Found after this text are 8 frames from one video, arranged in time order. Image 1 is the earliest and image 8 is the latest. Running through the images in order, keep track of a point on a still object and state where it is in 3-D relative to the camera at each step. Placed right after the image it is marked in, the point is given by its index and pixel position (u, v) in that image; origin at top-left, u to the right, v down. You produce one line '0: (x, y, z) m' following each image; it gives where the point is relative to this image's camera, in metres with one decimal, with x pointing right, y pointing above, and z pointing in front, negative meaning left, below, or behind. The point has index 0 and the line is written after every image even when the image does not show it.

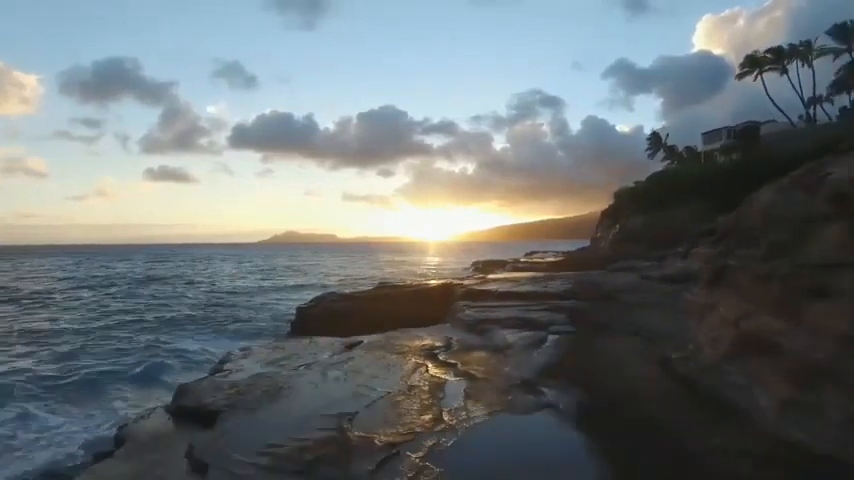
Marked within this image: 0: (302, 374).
0: (-3.1, -3.4, +13.4) m
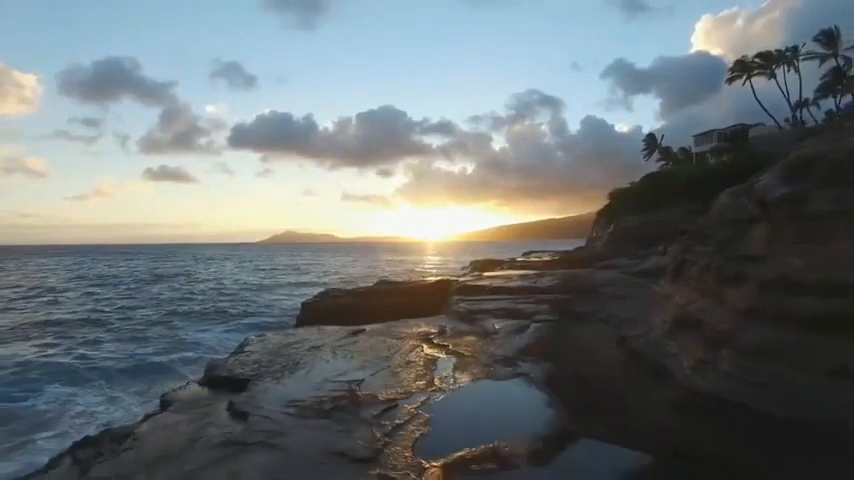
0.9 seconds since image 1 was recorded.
0: (-3.3, -3.3, +15.5) m
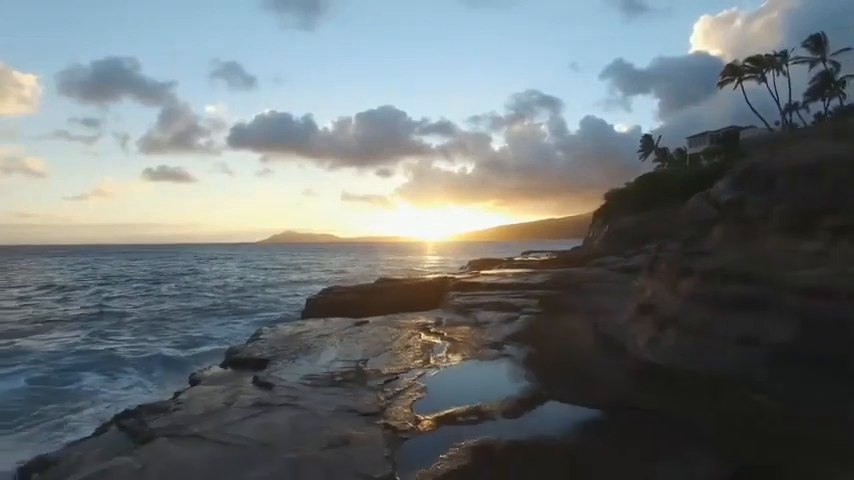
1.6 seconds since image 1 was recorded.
0: (-3.4, -3.2, +17.3) m
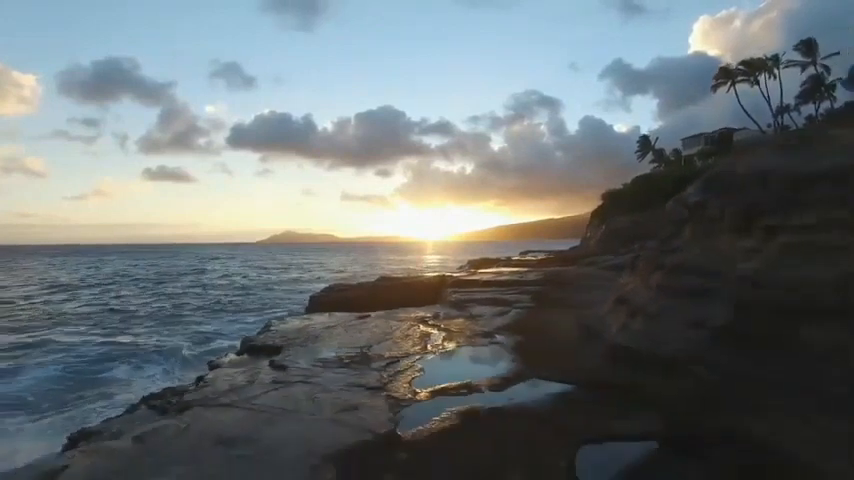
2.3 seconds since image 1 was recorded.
0: (-3.4, -3.2, +18.8) m
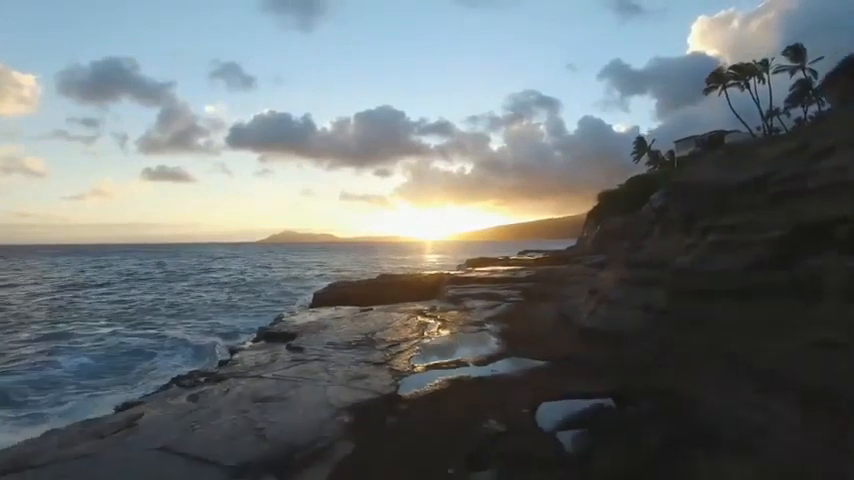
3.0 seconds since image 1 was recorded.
0: (-3.6, -3.2, +20.8) m
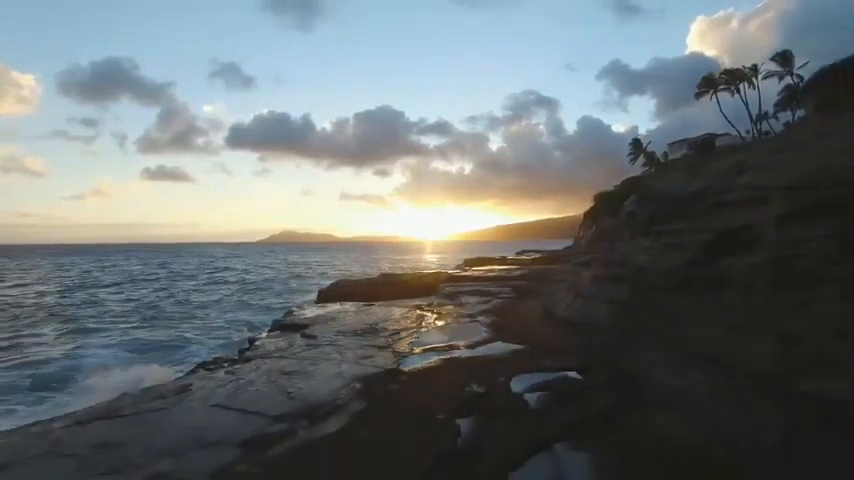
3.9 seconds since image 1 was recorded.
0: (-3.7, -3.2, +23.0) m
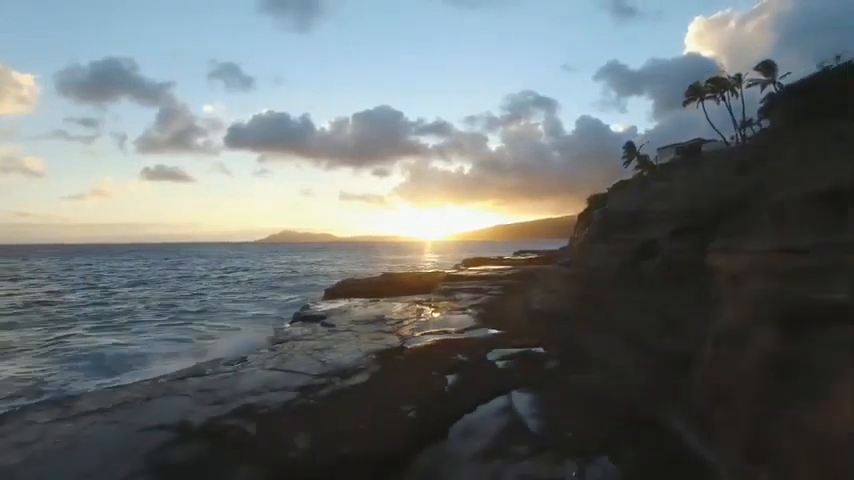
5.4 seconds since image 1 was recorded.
0: (-3.7, -3.4, +26.6) m
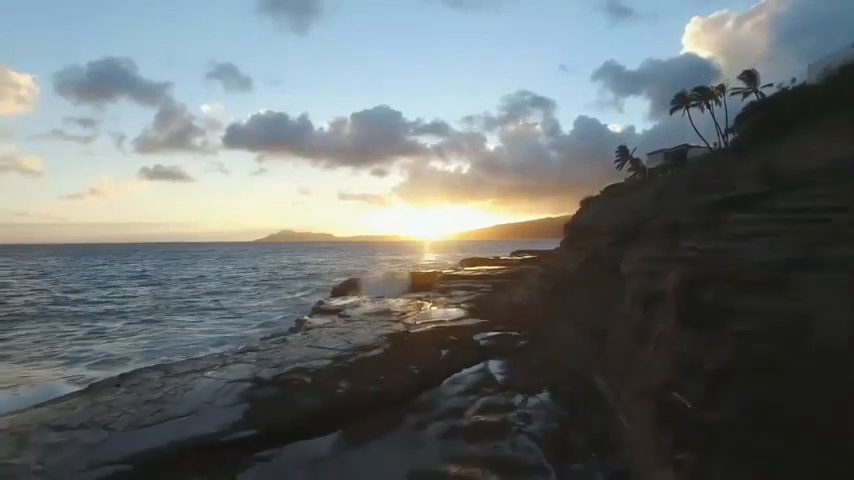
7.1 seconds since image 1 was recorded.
0: (-3.8, -3.7, +30.8) m
